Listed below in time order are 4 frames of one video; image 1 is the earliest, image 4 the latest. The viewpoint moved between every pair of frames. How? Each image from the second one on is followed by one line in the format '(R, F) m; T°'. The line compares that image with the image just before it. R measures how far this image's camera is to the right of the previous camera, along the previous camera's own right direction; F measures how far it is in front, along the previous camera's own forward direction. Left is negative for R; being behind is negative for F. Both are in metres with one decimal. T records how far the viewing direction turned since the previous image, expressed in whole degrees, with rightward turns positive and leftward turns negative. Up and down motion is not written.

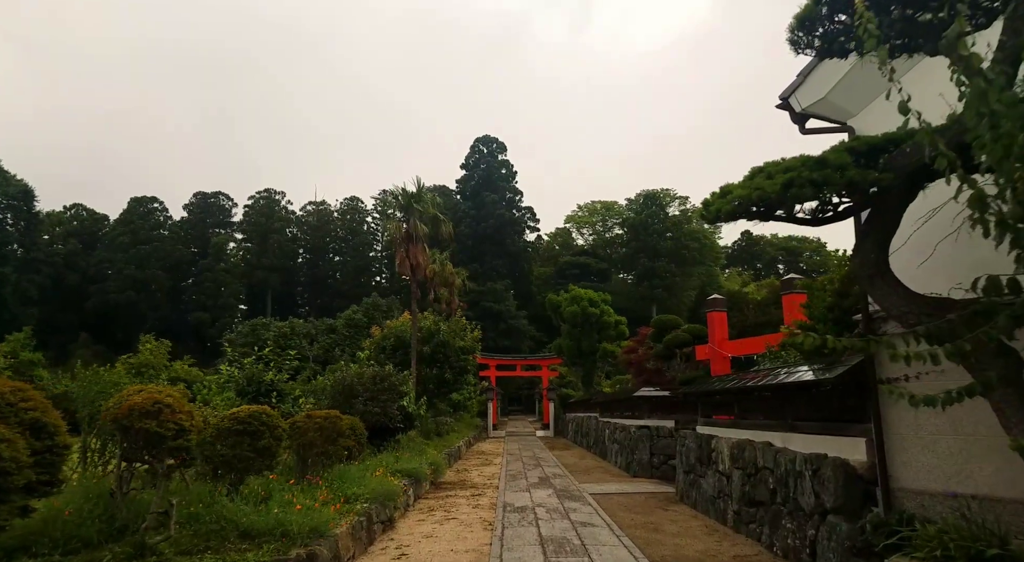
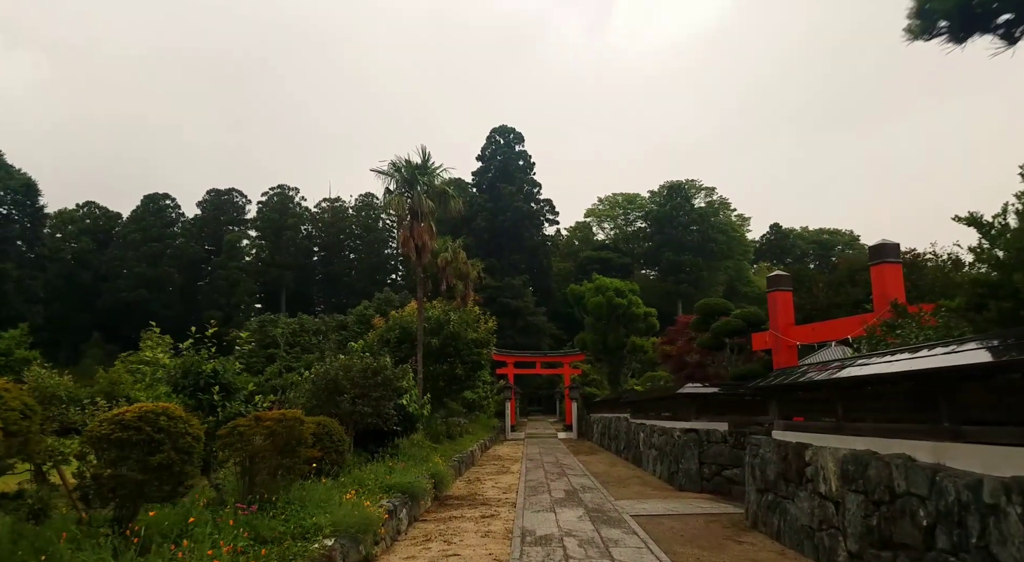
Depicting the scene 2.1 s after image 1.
(0.0, +1.9) m; -2°
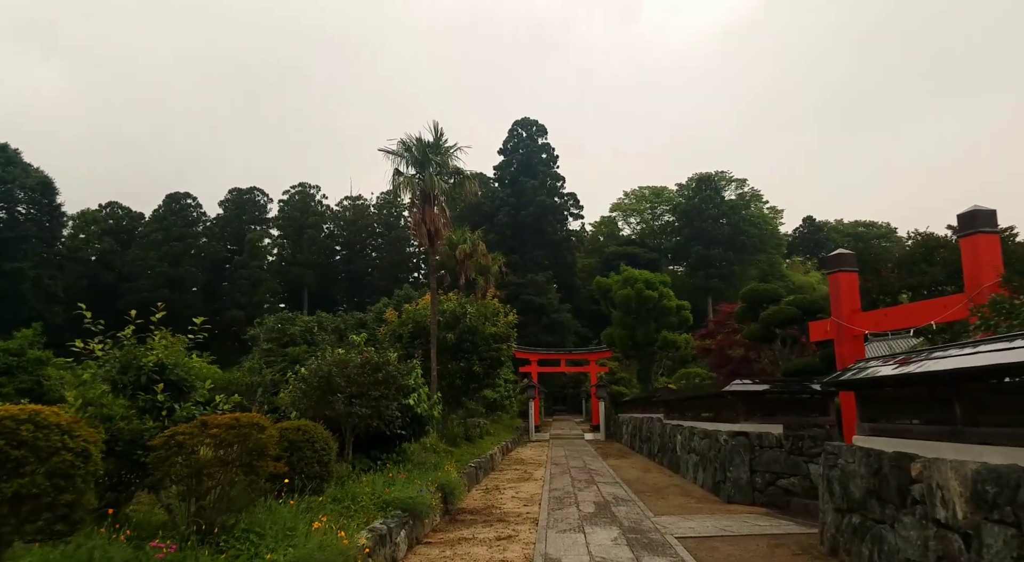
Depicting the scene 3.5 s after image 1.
(+0.1, +1.2) m; -2°
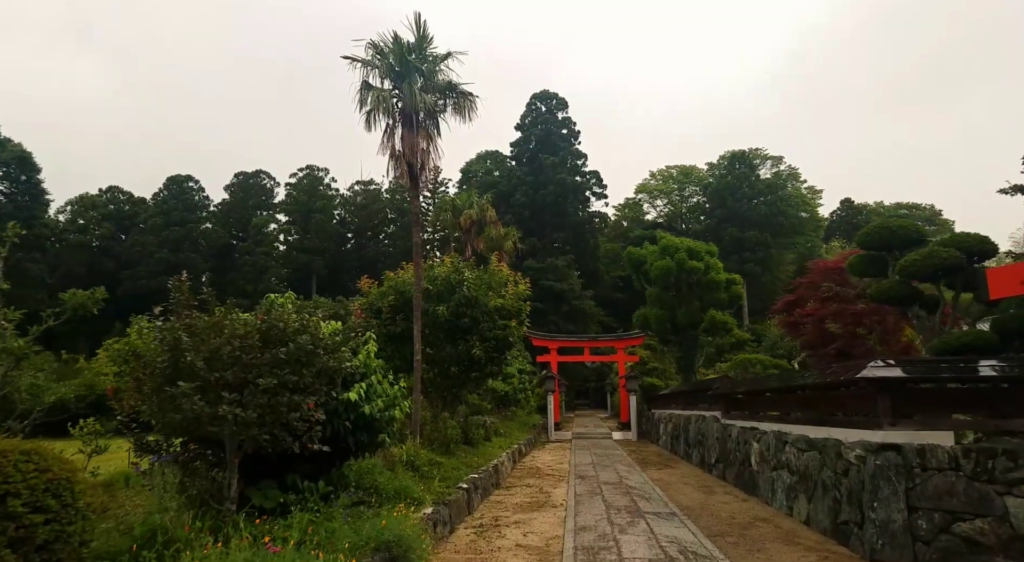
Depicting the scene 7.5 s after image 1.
(+0.2, +3.2) m; -2°
